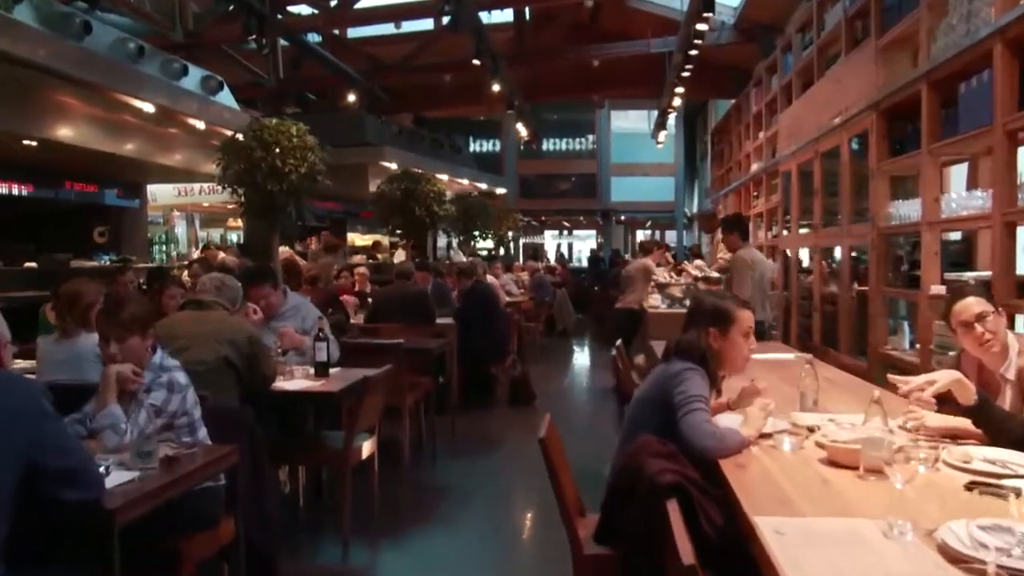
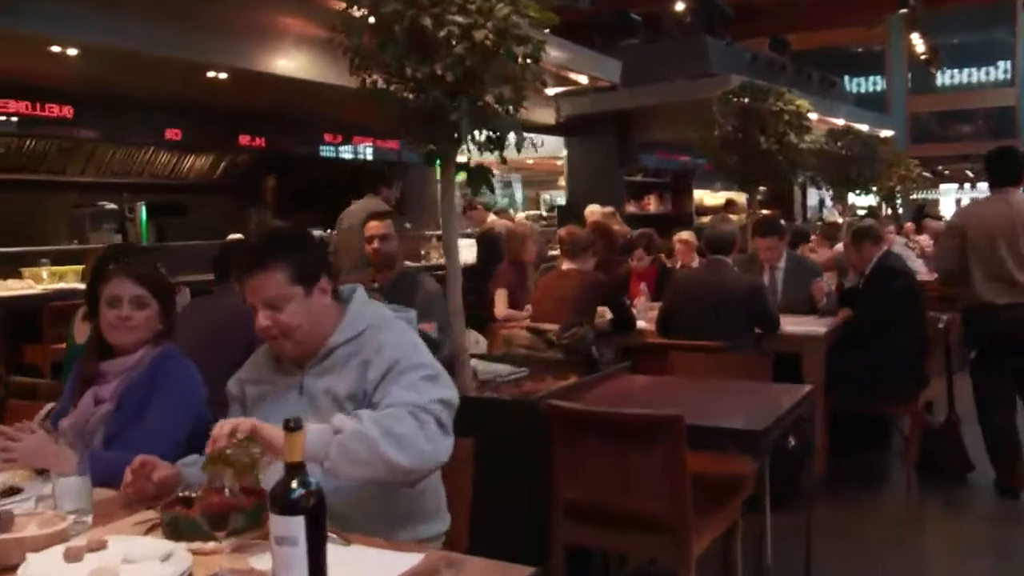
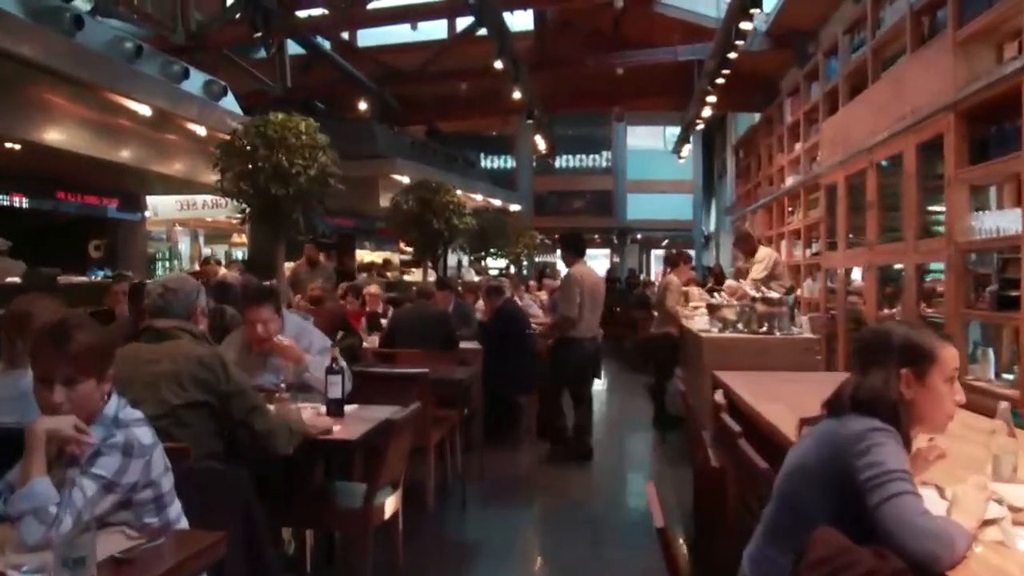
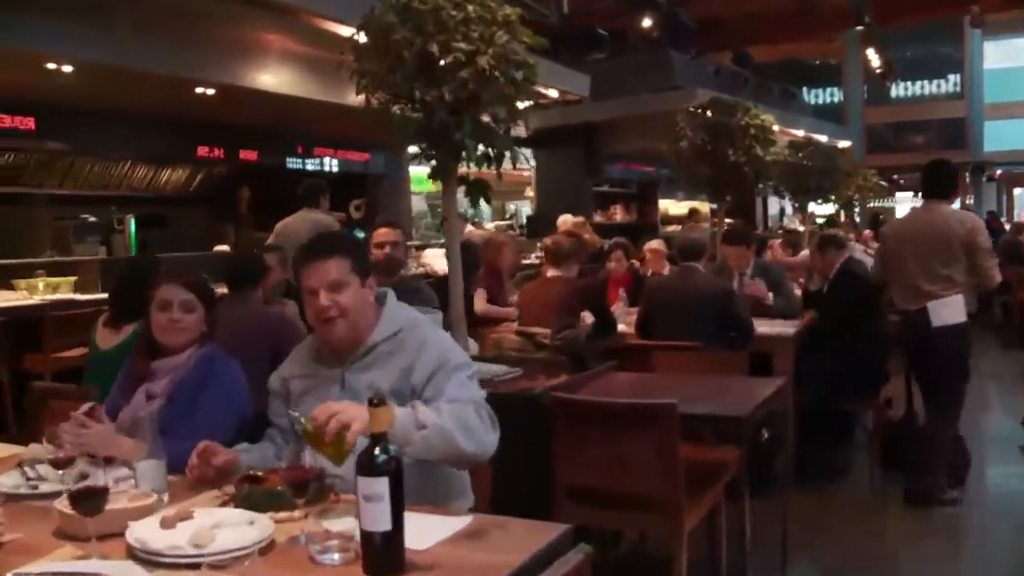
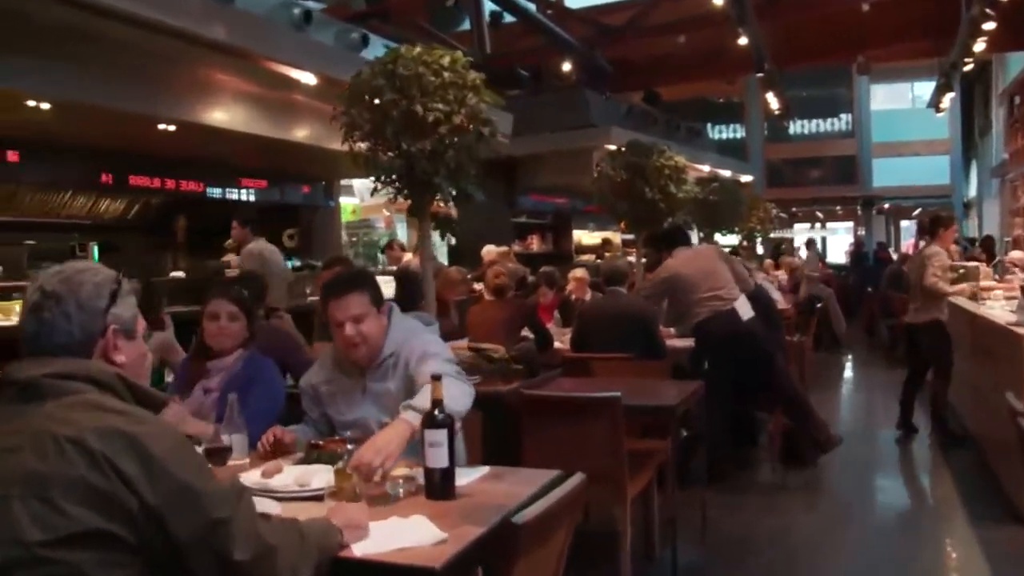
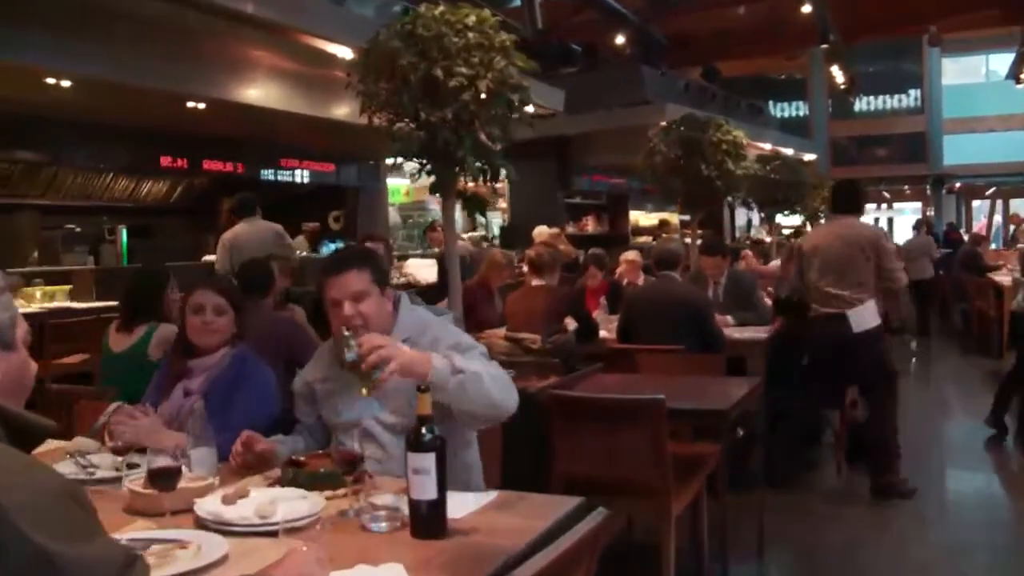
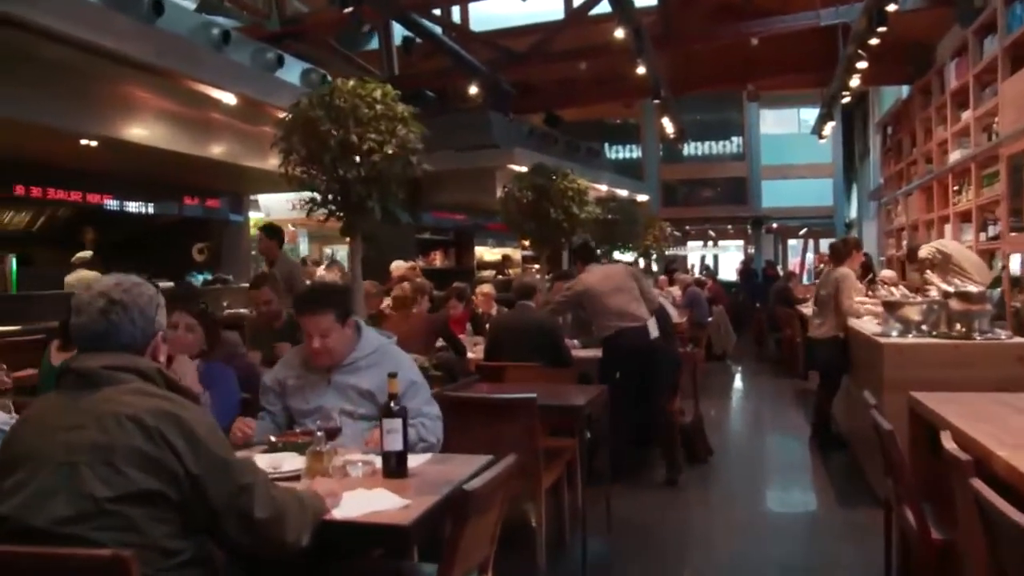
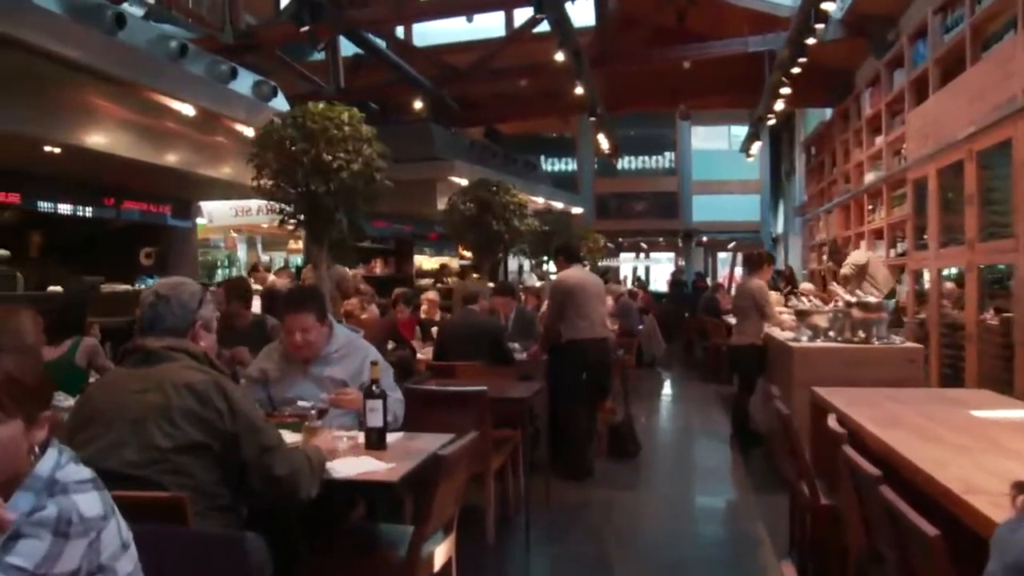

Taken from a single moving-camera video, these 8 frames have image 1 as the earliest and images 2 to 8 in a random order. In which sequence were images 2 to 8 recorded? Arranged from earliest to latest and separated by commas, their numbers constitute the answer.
3, 8, 7, 5, 6, 4, 2
